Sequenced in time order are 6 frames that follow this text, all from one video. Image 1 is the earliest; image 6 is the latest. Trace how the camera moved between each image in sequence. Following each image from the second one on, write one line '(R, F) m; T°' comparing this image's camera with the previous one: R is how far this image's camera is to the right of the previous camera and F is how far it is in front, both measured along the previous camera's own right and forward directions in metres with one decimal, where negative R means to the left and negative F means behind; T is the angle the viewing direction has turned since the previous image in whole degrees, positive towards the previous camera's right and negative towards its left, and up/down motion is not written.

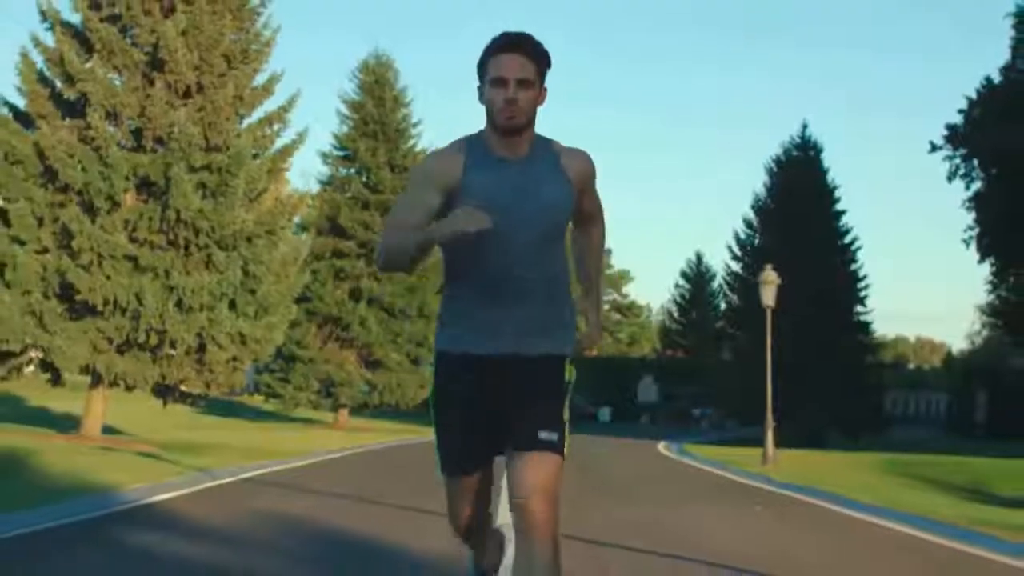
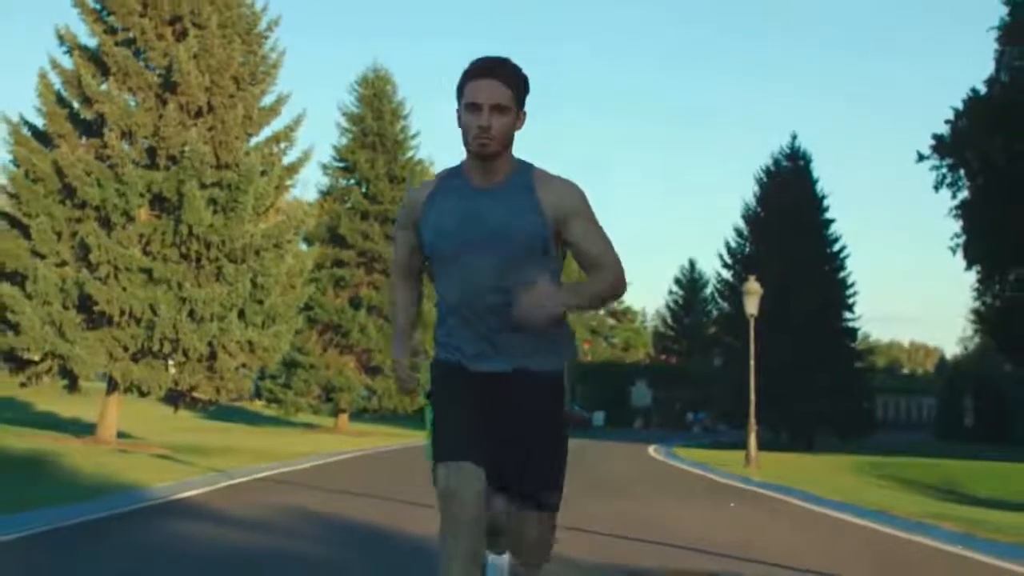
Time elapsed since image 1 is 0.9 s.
(0.0, -1.3) m; 0°
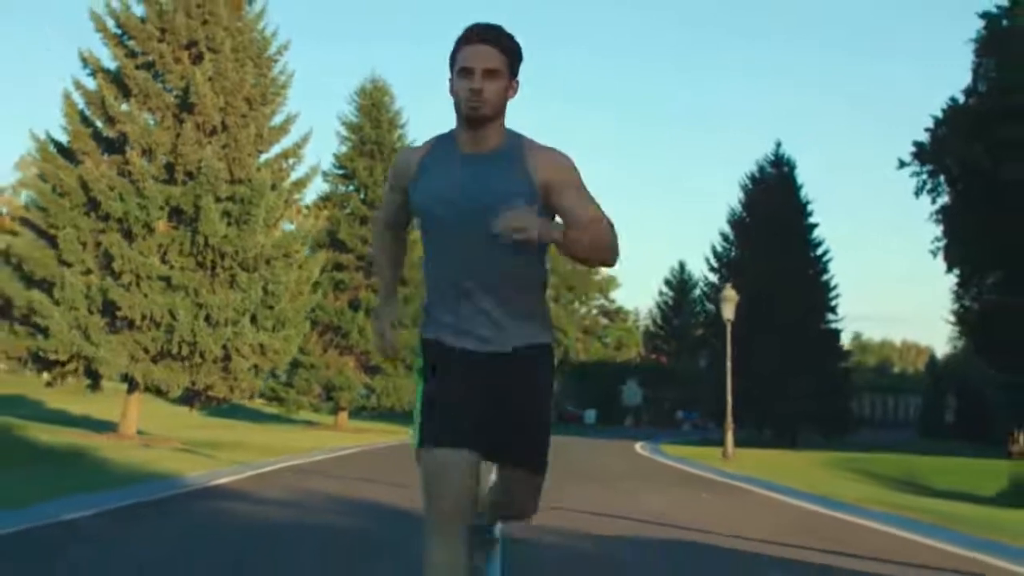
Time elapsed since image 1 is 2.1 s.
(0.0, -1.9) m; 0°
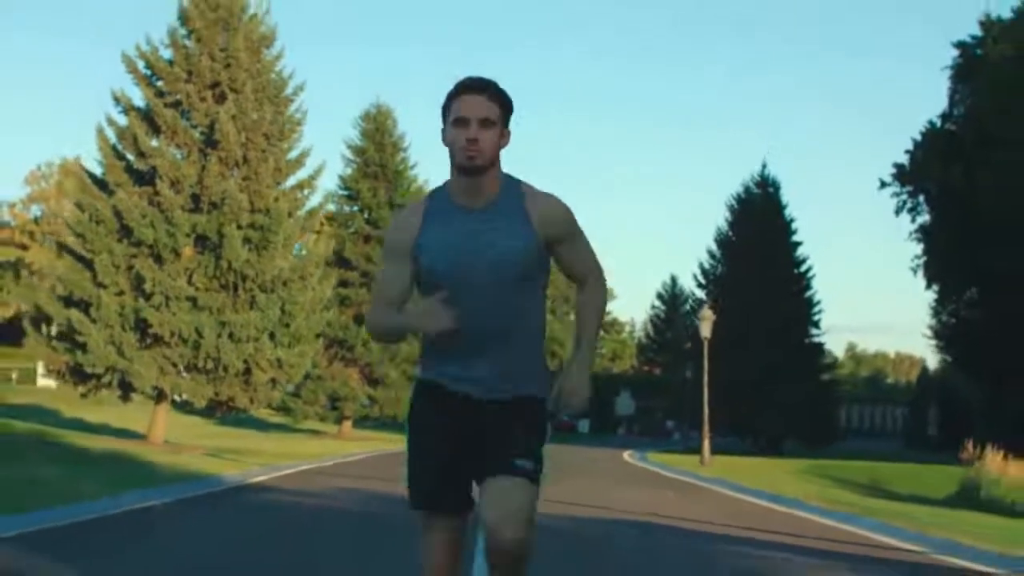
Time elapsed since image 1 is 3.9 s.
(0.0, -2.7) m; 0°
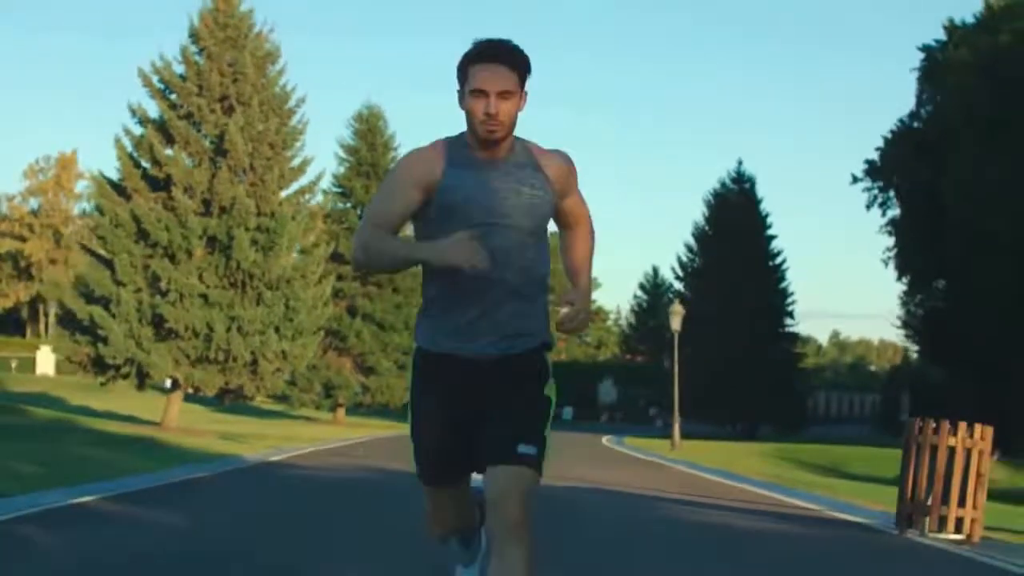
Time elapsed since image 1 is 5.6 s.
(0.0, -2.7) m; +1°
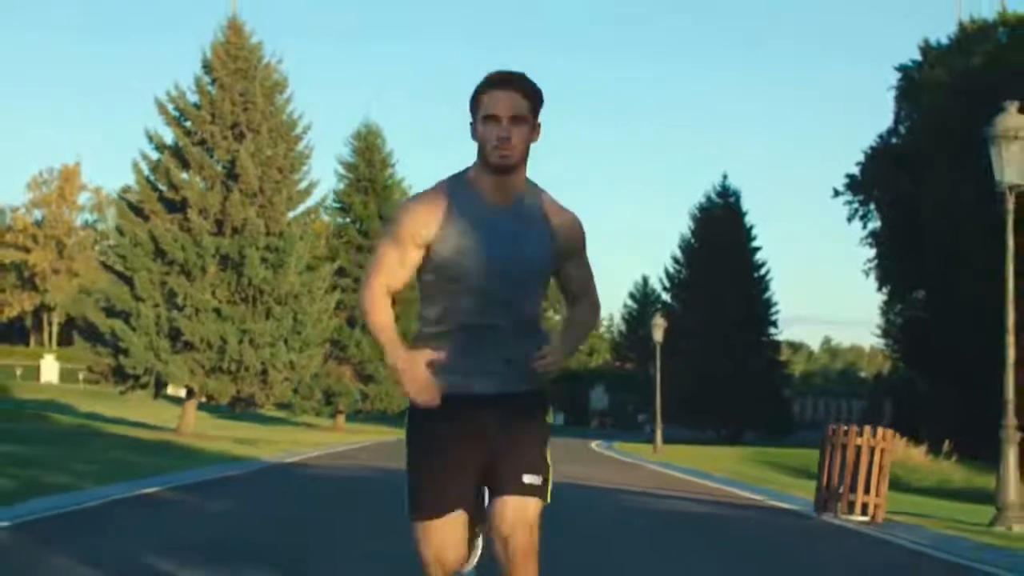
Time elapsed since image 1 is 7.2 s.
(0.0, -2.4) m; 0°
